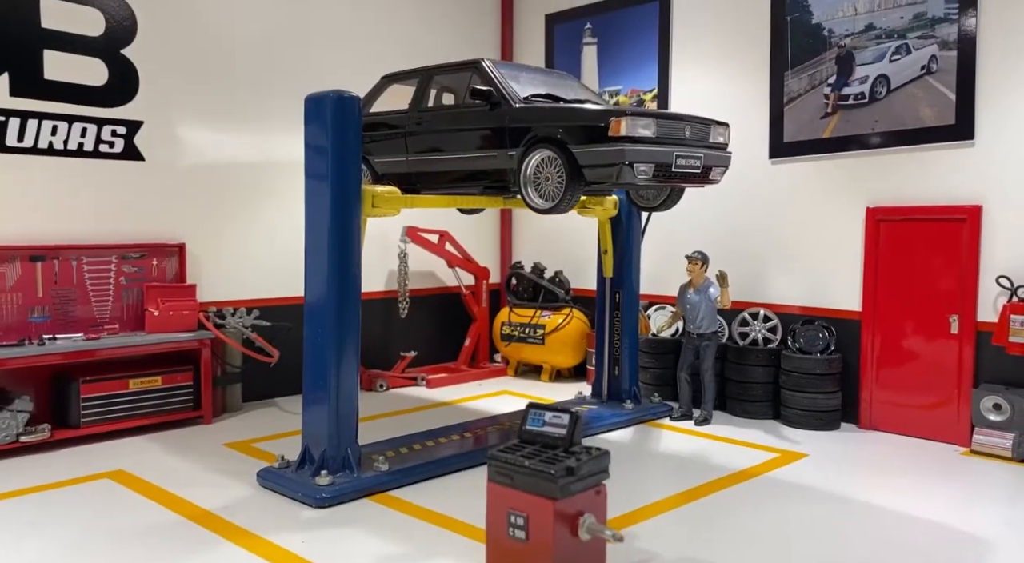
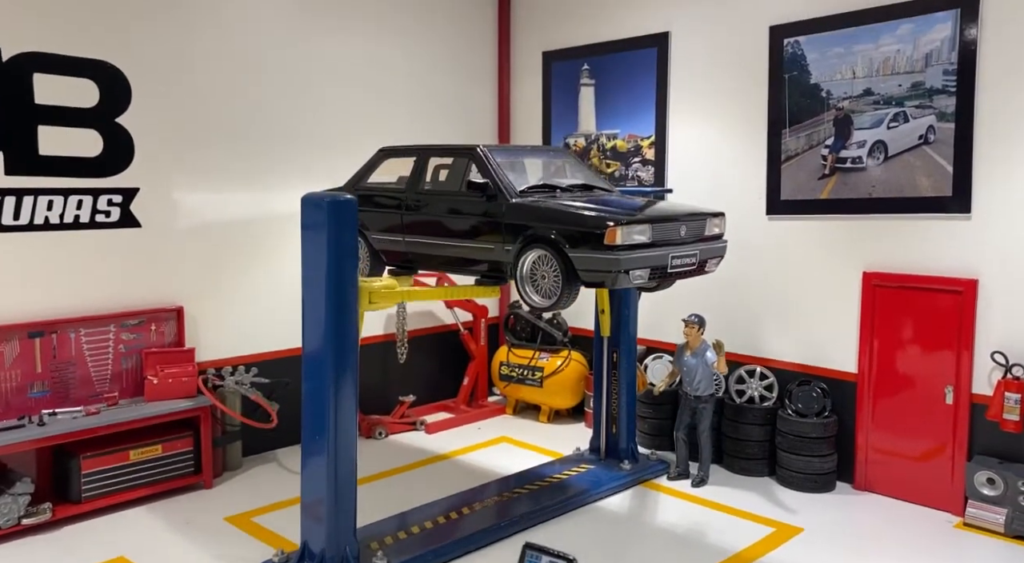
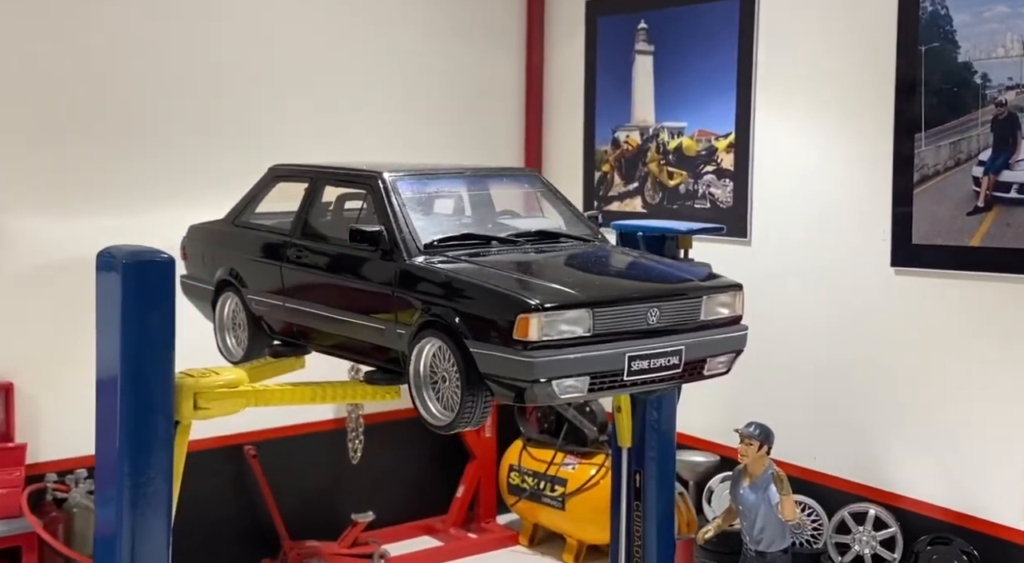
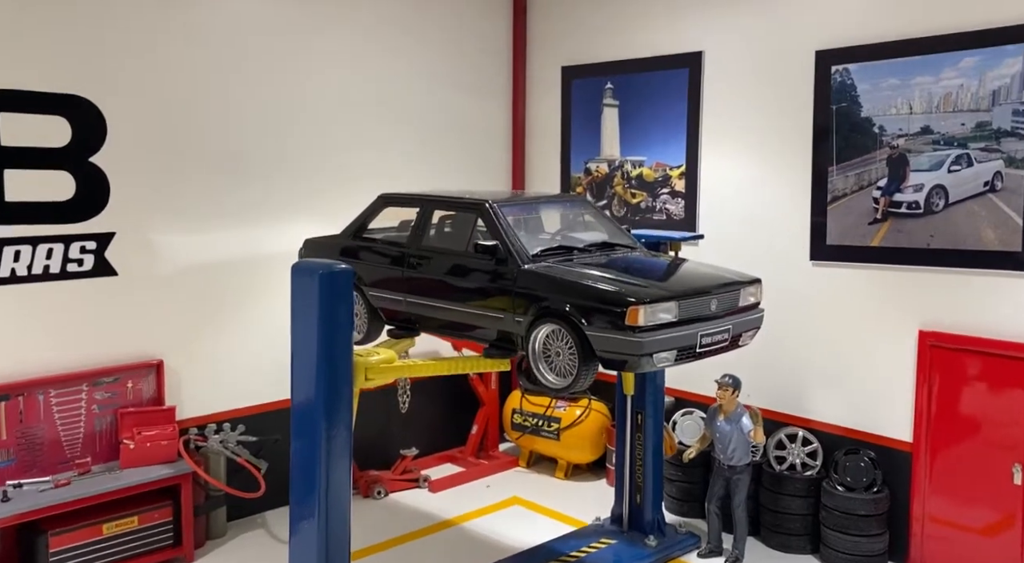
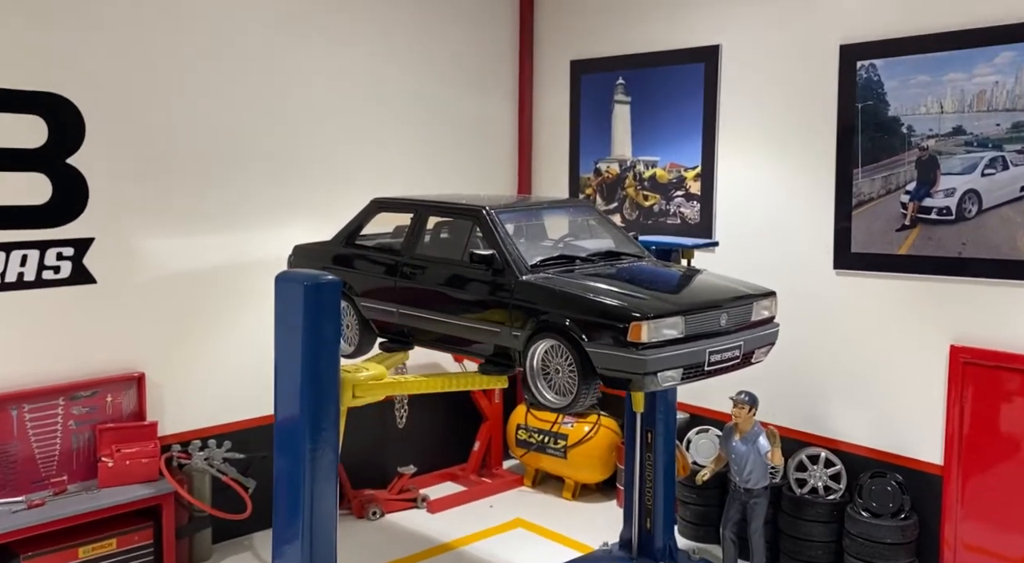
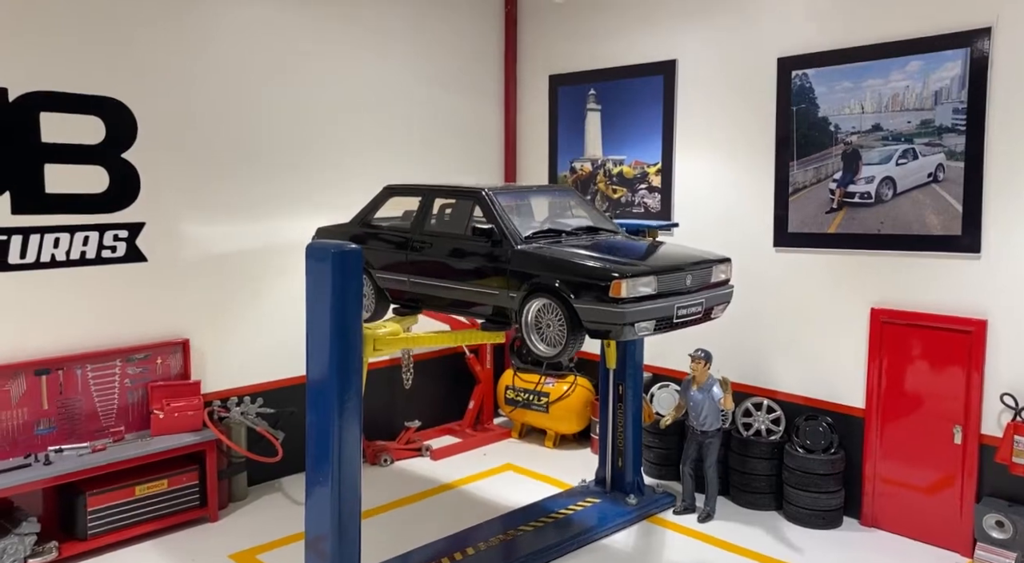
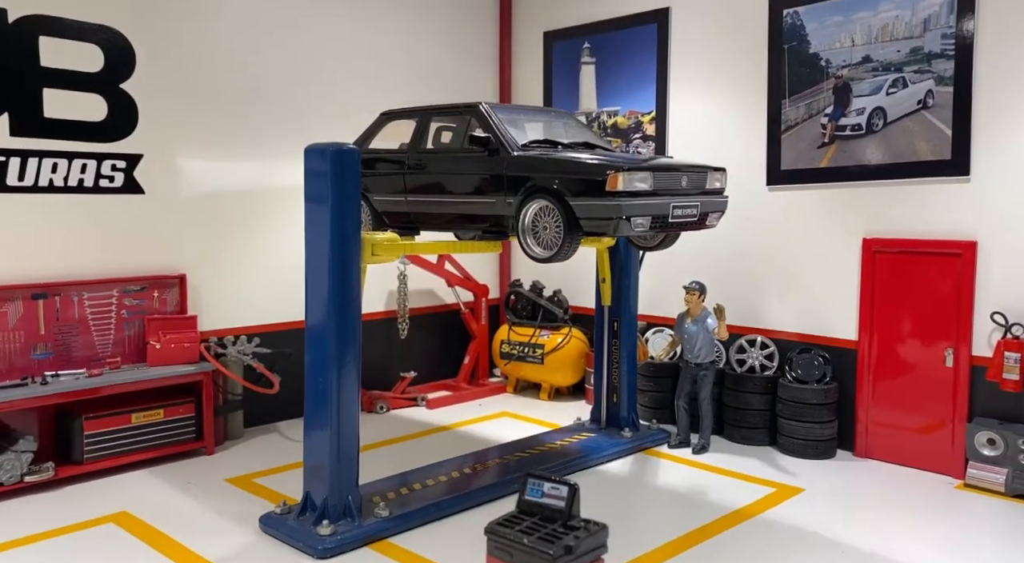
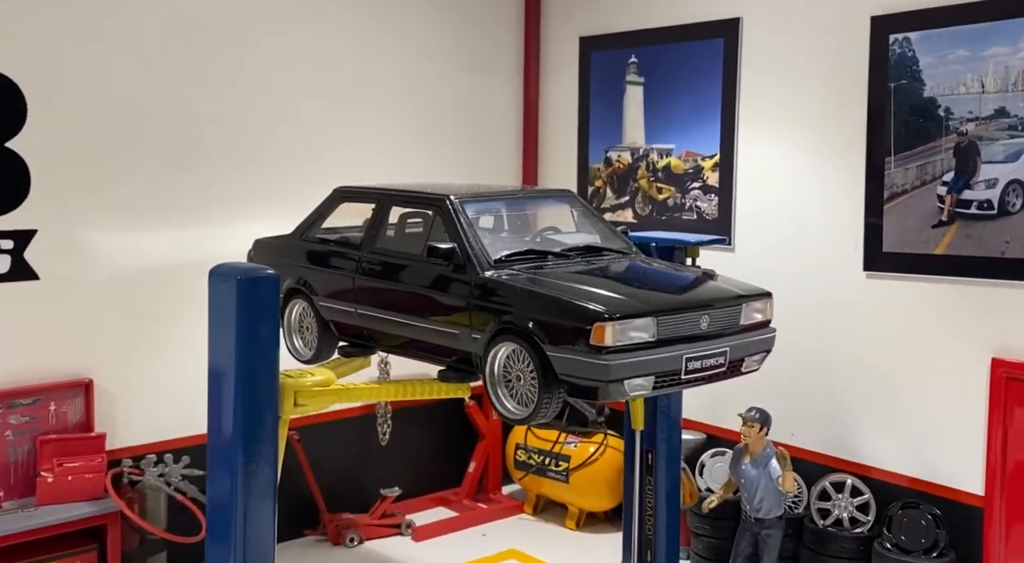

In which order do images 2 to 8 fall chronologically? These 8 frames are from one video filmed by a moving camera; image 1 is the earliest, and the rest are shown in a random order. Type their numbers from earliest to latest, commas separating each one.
7, 2, 6, 4, 5, 8, 3
